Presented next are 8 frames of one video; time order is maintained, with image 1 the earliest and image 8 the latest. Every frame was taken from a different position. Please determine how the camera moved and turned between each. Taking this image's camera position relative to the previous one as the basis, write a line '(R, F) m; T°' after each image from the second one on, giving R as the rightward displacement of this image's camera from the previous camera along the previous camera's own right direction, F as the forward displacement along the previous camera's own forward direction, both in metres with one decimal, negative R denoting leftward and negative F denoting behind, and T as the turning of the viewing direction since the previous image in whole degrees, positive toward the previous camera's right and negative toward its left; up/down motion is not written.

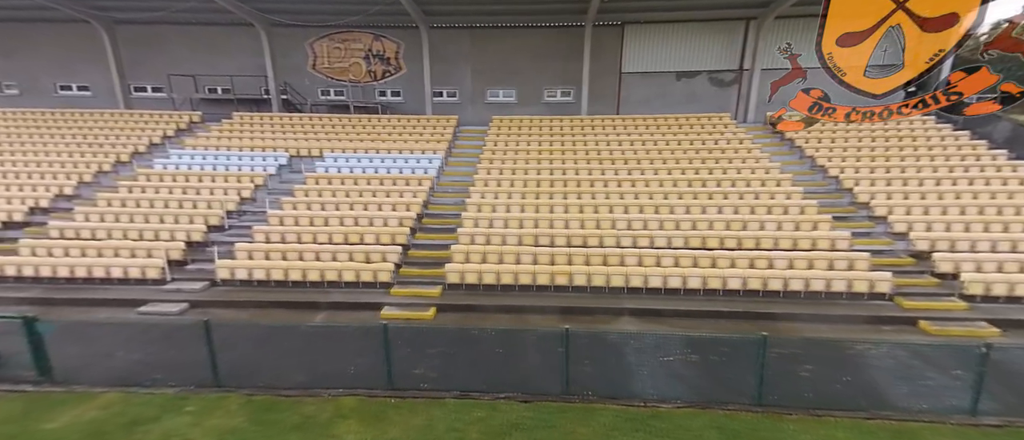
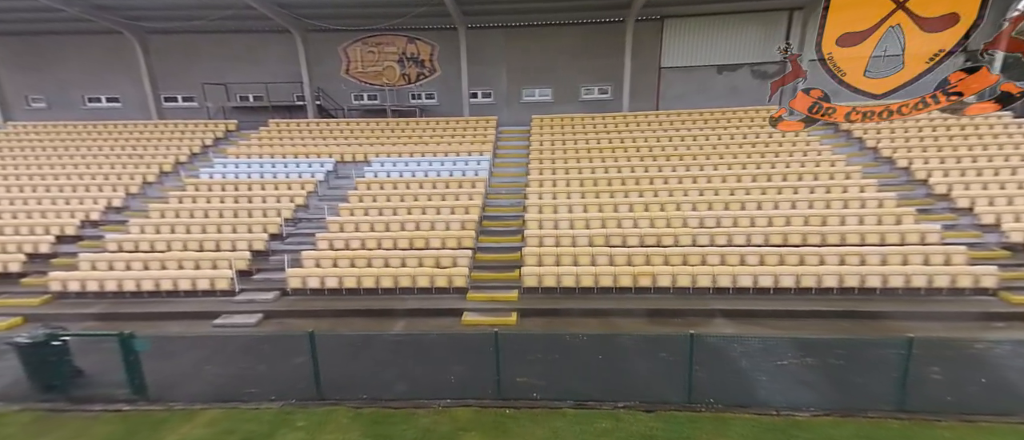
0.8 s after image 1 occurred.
(-1.3, +0.2) m; -1°
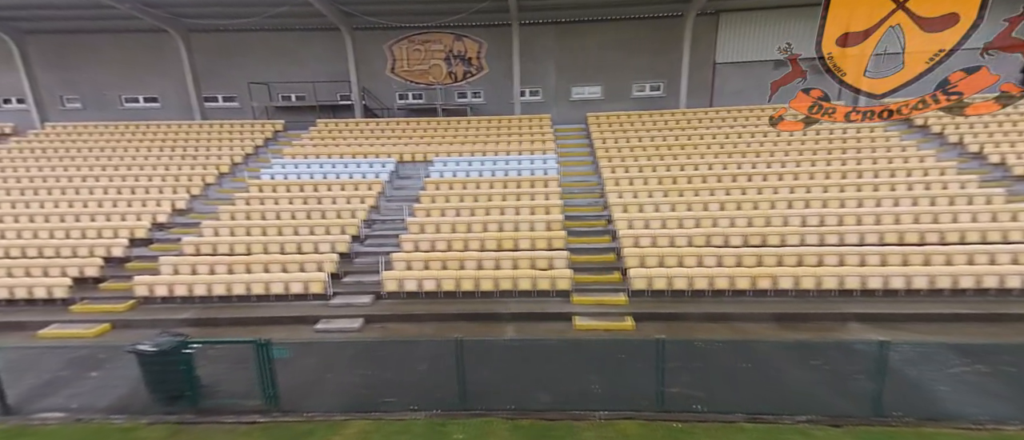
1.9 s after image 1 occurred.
(-1.8, +0.3) m; 0°
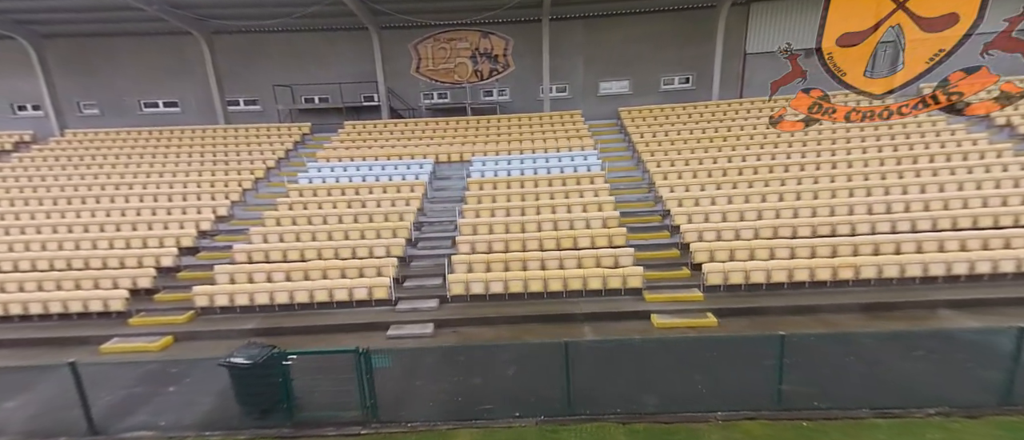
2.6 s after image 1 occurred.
(-1.2, +0.2) m; 0°
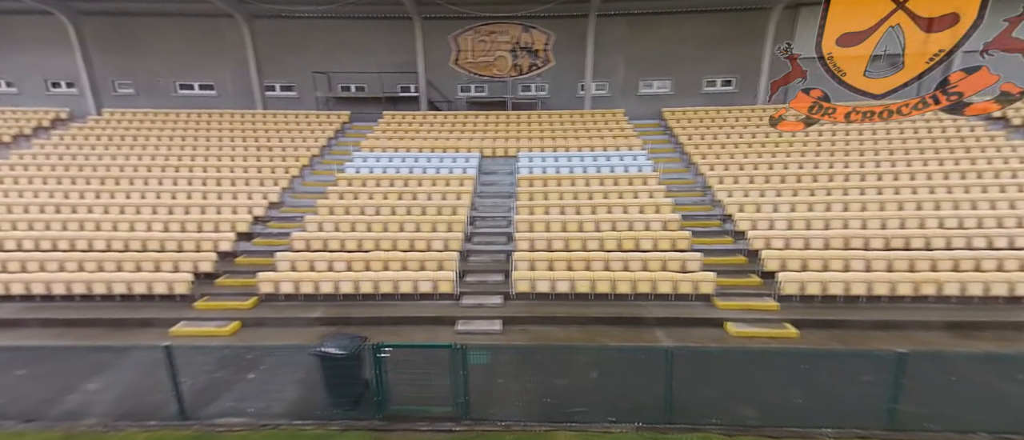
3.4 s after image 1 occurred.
(-1.1, +0.1) m; -1°
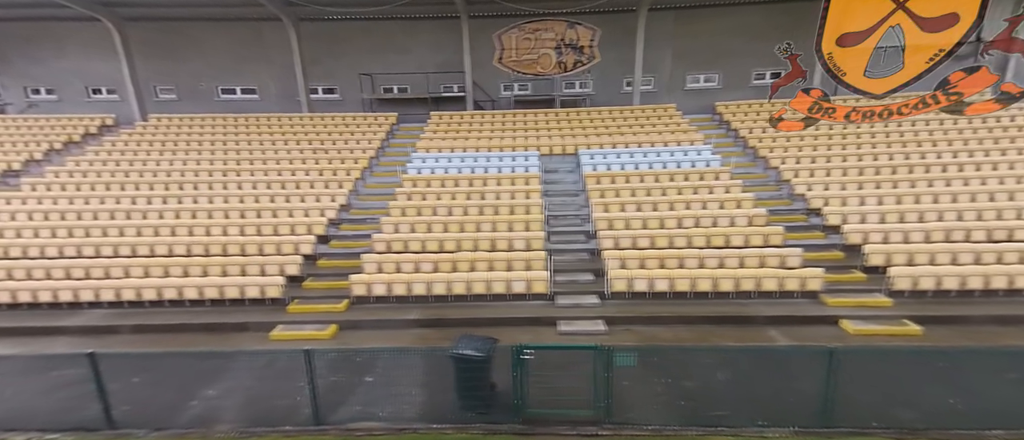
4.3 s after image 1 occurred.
(-1.5, +0.1) m; -1°
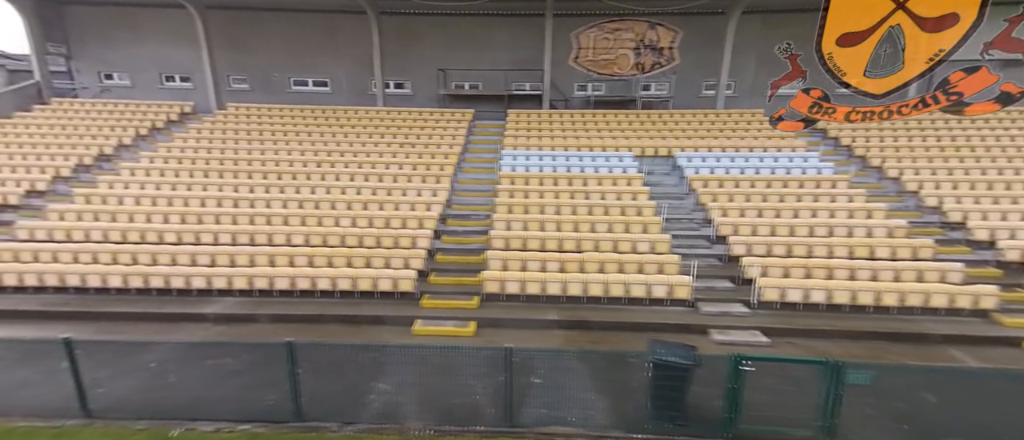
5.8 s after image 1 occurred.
(-2.2, +0.2) m; -2°
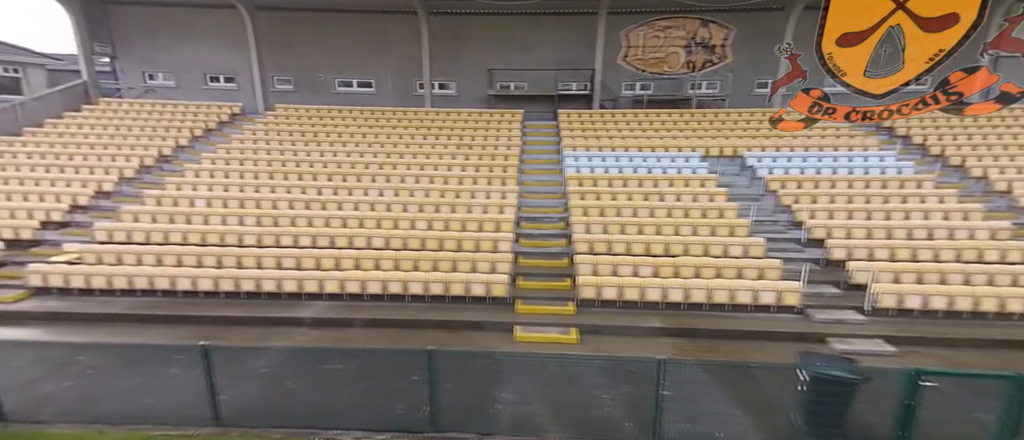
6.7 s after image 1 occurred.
(-1.5, +0.2) m; -1°
